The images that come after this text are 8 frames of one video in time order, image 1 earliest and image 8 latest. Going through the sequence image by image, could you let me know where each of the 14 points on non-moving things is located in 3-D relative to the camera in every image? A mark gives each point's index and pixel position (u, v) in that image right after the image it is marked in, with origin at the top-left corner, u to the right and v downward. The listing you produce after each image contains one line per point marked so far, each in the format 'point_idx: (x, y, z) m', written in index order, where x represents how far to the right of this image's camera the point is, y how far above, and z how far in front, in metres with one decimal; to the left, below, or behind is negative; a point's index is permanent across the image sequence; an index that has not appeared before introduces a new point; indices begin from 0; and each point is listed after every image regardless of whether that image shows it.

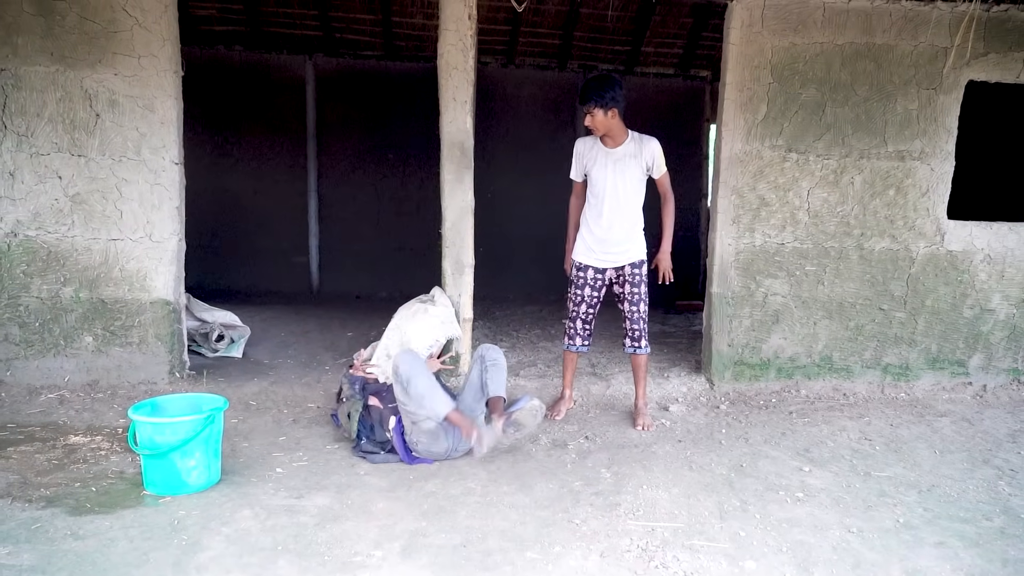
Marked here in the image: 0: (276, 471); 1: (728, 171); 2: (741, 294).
0: (-1.0, -0.7, +3.1) m
1: (+1.2, +0.6, +4.3) m
2: (+1.3, 0.0, +4.4) m
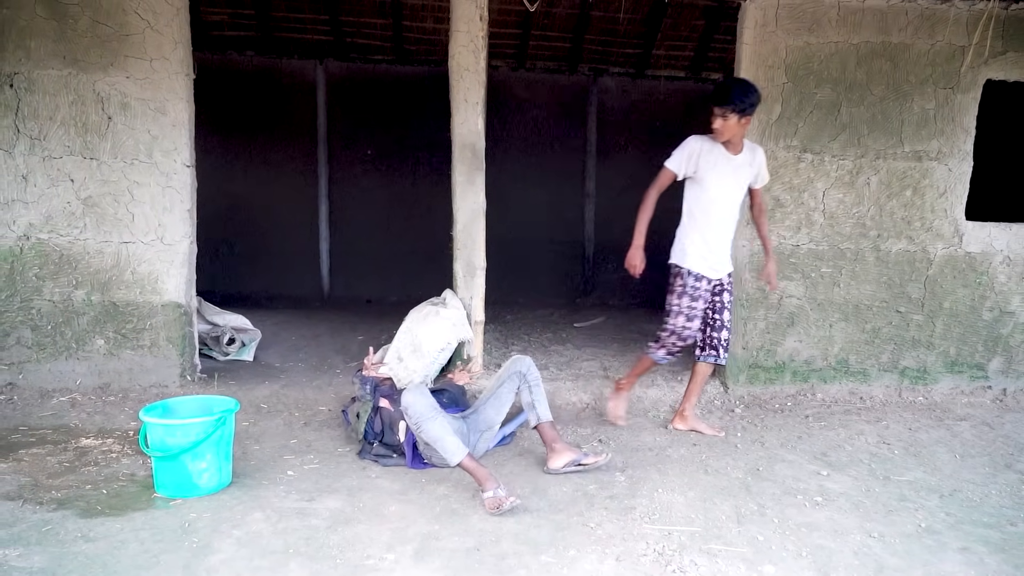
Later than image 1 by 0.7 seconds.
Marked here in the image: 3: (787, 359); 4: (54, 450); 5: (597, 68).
0: (-0.9, -0.7, +3.1) m
1: (+1.3, +0.6, +4.2) m
2: (+1.4, 0.0, +4.3) m
3: (+1.6, -0.4, +4.4) m
4: (-1.9, -0.7, +3.3) m
5: (+0.8, +2.1, +7.5) m
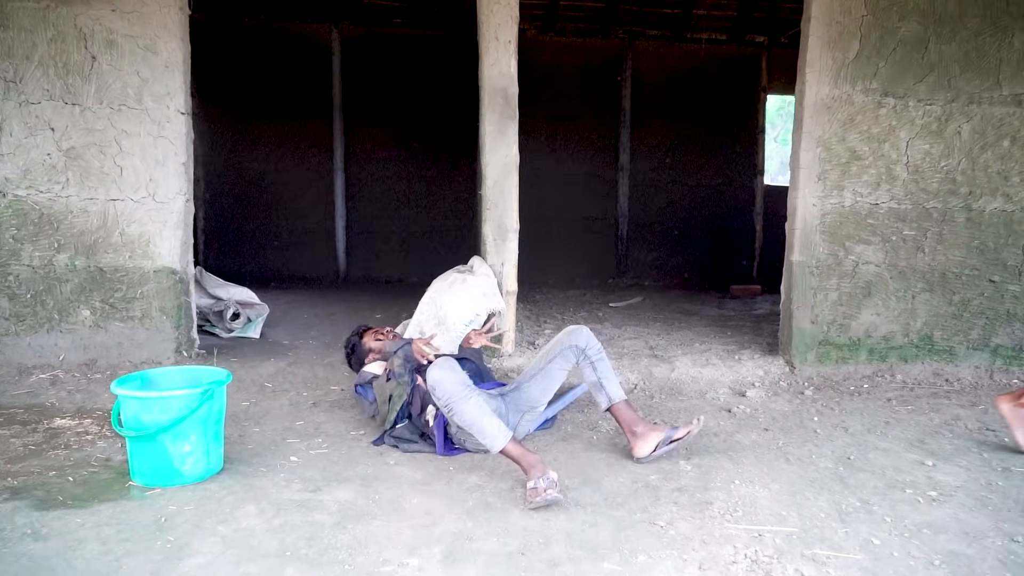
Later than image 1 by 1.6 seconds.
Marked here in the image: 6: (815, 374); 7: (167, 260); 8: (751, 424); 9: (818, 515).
0: (-0.8, -0.6, +2.6) m
1: (+1.4, +0.8, +3.7) m
2: (+1.5, +0.1, +3.8) m
3: (+1.7, -0.2, +3.8) m
4: (-1.8, -0.5, +2.8) m
5: (+1.1, +2.3, +7.0) m
6: (+1.5, -0.4, +3.8) m
7: (-1.6, +0.1, +3.6) m
8: (+1.0, -0.6, +3.2) m
9: (+0.9, -0.7, +2.2) m
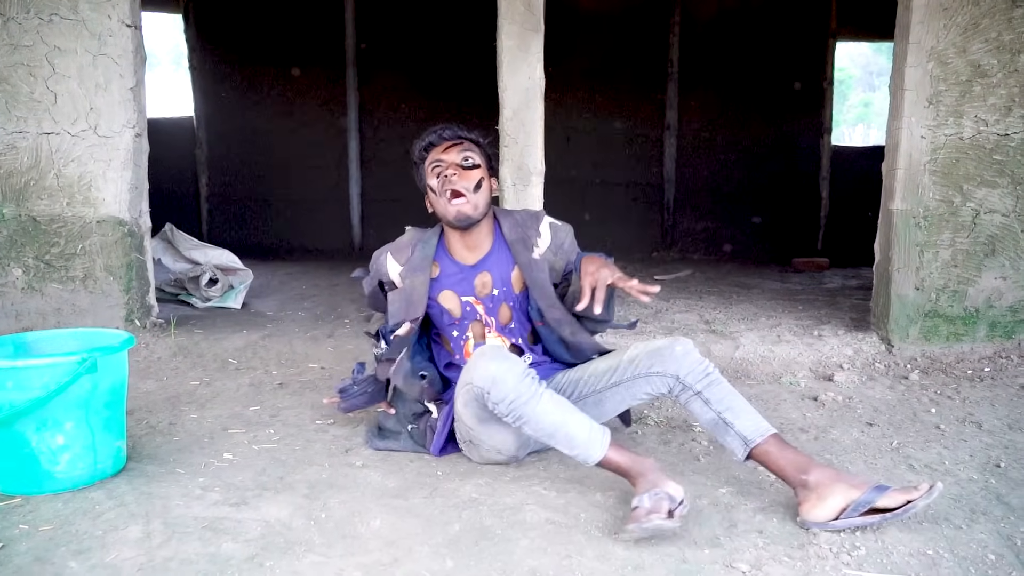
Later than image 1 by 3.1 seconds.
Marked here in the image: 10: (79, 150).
0: (-0.7, -0.4, +1.9) m
1: (+1.5, +1.0, +2.8) m
2: (+1.6, +0.3, +2.9) m
3: (+1.8, -0.1, +3.0) m
4: (-1.7, -0.4, +2.2) m
5: (+1.3, +2.5, +6.1) m
6: (+1.6, -0.3, +3.0) m
7: (-1.5, +0.3, +3.0) m
8: (+1.0, -0.4, +2.4) m
9: (+0.9, -0.5, +1.5) m
10: (-1.6, +0.5, +2.9) m
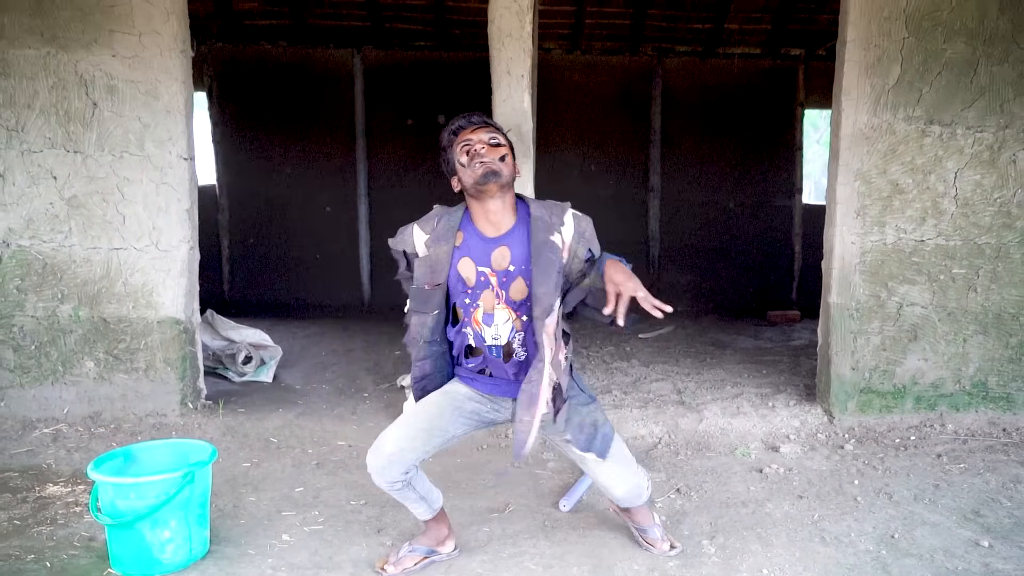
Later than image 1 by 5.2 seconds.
0: (-0.7, -0.8, +2.4) m
1: (+1.5, +0.6, +3.4) m
2: (+1.6, -0.1, +3.5) m
3: (+1.8, -0.4, +3.5) m
4: (-1.7, -0.7, +2.7) m
5: (+1.3, +2.1, +6.7) m
6: (+1.6, -0.6, +3.6) m
7: (-1.6, -0.1, +3.5) m
8: (+1.0, -0.8, +2.9) m
9: (+0.9, -0.9, +2.0) m
10: (-1.7, +0.1, +3.5) m
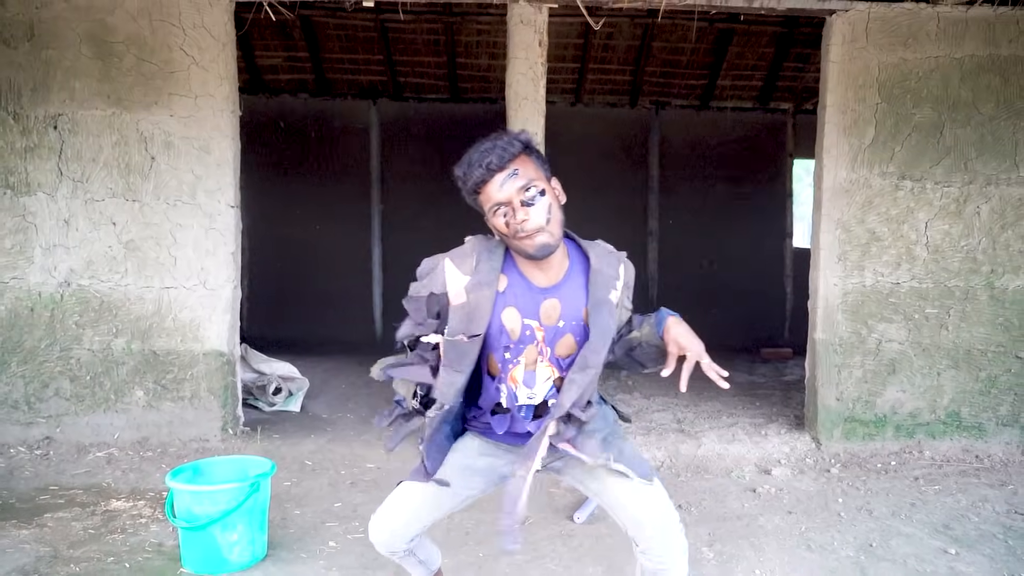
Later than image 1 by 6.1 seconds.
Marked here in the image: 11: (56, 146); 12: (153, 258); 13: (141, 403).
0: (-0.7, -0.9, +2.8) m
1: (+1.6, +0.4, +3.8) m
2: (+1.7, -0.3, +3.8) m
3: (+1.9, -0.6, +3.9) m
4: (-1.7, -0.9, +3.0) m
5: (+1.4, +1.7, +7.2) m
6: (+1.7, -0.8, +3.9) m
7: (-1.5, -0.3, +3.8) m
8: (+1.1, -0.9, +3.2) m
9: (+1.0, -1.0, +2.3) m
10: (-1.6, -0.1, +3.8) m
11: (-2.2, +0.7, +3.7) m
12: (-1.8, +0.1, +3.8) m
13: (-1.8, -0.6, +3.8) m
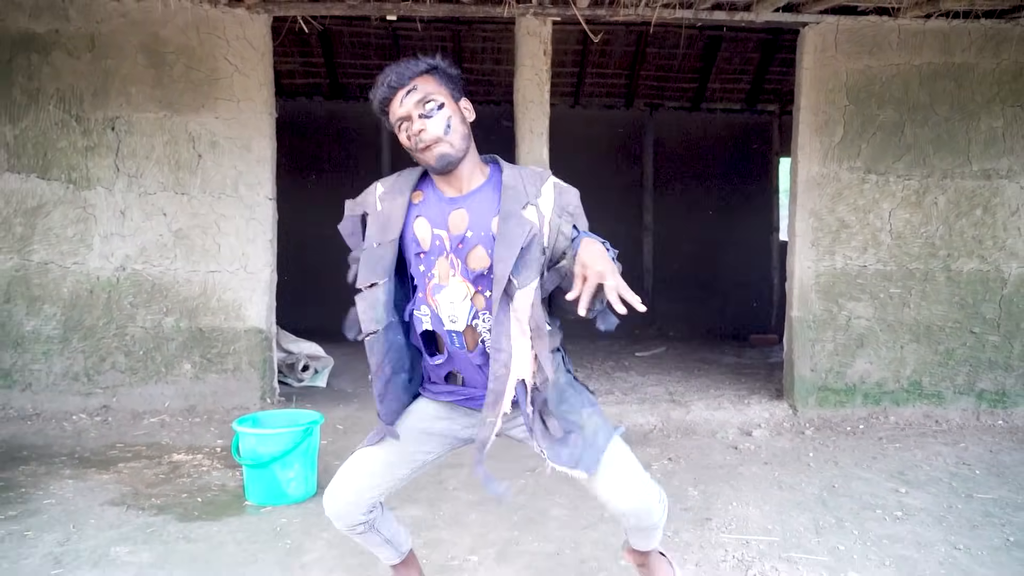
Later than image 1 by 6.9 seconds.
0: (-0.6, -0.8, +3.2) m
1: (+1.6, +0.5, +4.3) m
2: (+1.7, -0.2, +4.3) m
3: (+1.9, -0.5, +4.3) m
4: (-1.6, -0.8, +3.4) m
5: (+1.4, +1.8, +7.7) m
6: (+1.7, -0.7, +4.3) m
7: (-1.4, -0.2, +4.3) m
8: (+1.2, -0.8, +3.7) m
9: (+1.0, -0.9, +2.8) m
10: (-1.5, 0.0, +4.3) m
11: (-2.2, +0.8, +4.2) m
12: (-1.7, +0.2, +4.2) m
13: (-1.8, -0.5, +4.3) m
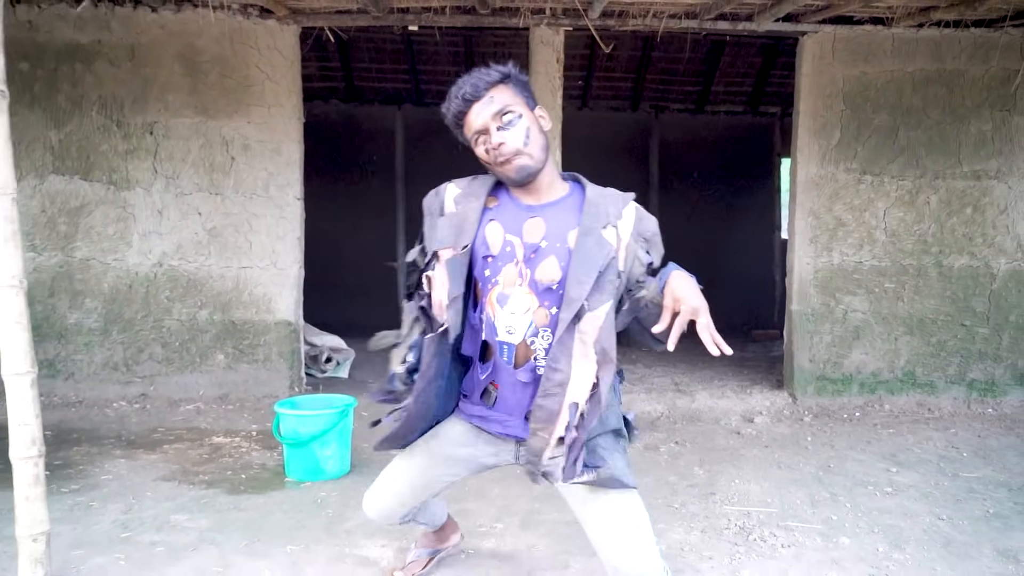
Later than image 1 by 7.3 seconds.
0: (-0.5, -0.8, +3.5) m
1: (+1.7, +0.5, +4.5) m
2: (+1.8, -0.1, +4.5) m
3: (+2.0, -0.5, +4.6) m
4: (-1.5, -0.8, +3.7) m
5: (+1.5, +1.9, +7.9) m
6: (+1.8, -0.7, +4.6) m
7: (-1.3, -0.2, +4.5) m
8: (+1.2, -0.8, +3.9) m
9: (+1.1, -0.8, +3.0) m
10: (-1.5, +0.1, +4.5) m
11: (-2.1, +0.8, +4.4) m
12: (-1.6, +0.3, +4.5) m
13: (-1.7, -0.5, +4.5) m
